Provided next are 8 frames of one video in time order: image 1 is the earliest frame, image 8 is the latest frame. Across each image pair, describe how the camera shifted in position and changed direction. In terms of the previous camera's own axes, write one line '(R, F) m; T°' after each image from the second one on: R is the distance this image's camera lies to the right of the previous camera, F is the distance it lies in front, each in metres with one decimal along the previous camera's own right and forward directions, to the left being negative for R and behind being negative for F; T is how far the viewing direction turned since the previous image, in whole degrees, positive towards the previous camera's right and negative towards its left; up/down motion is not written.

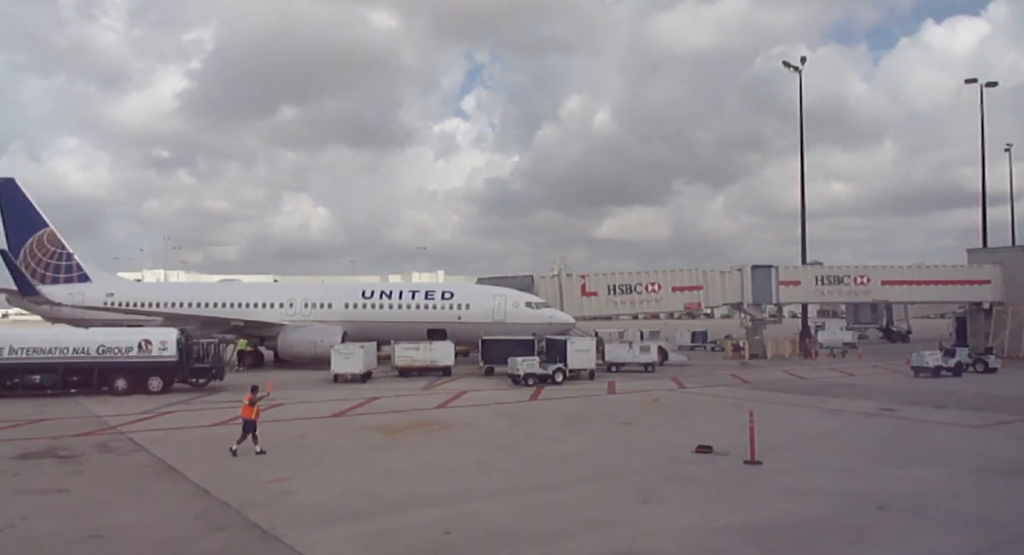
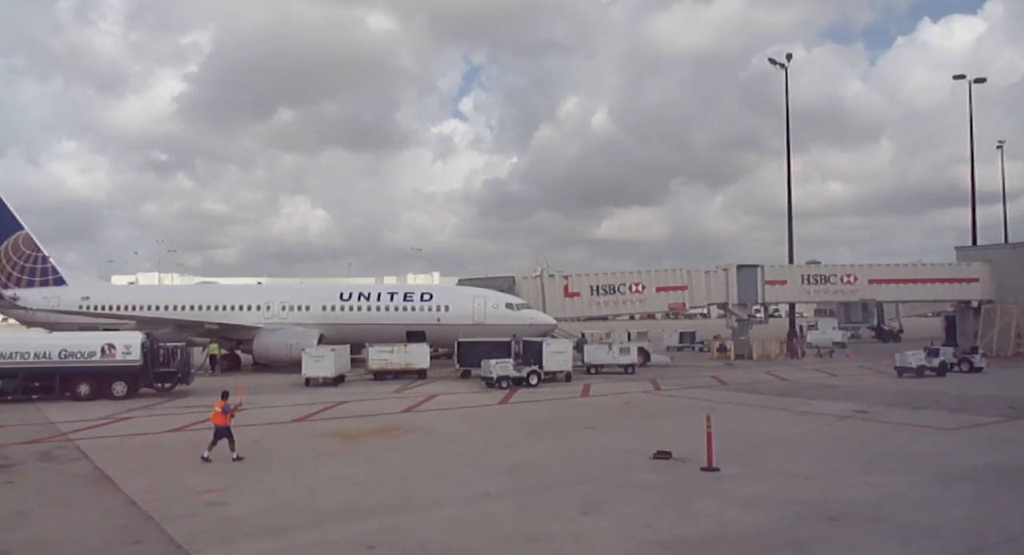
(+1.1, +0.6) m; 0°
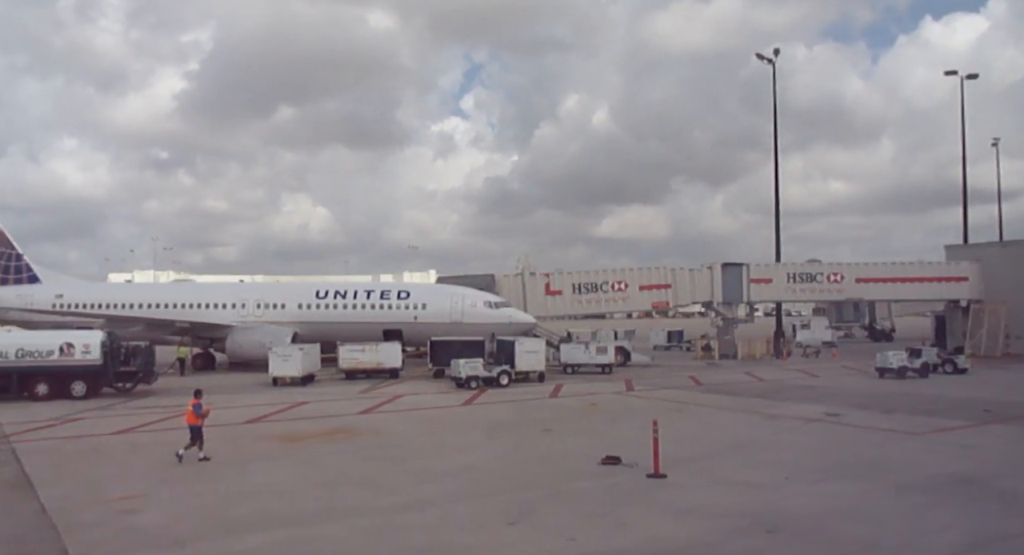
(+1.3, +0.7) m; 0°
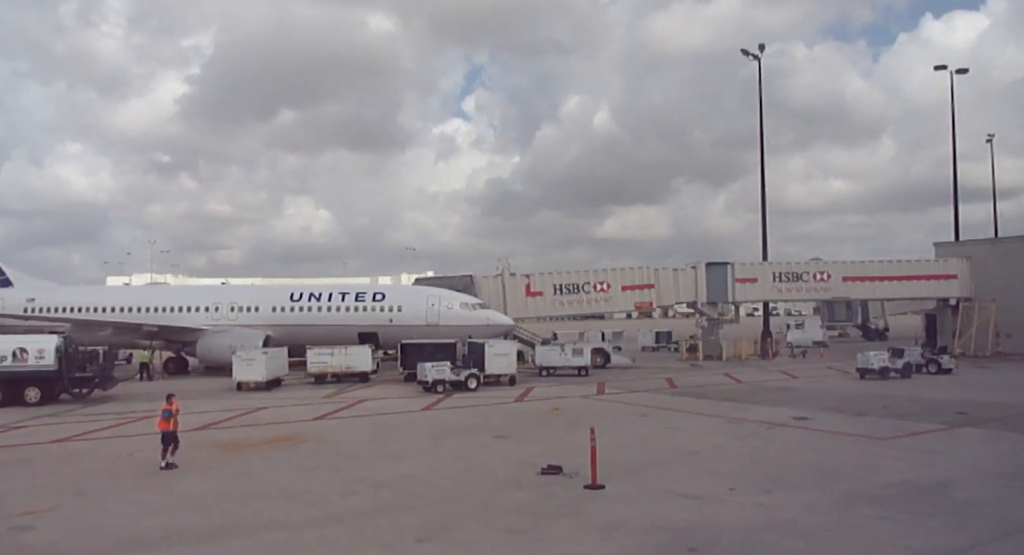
(+1.4, +0.8) m; 0°
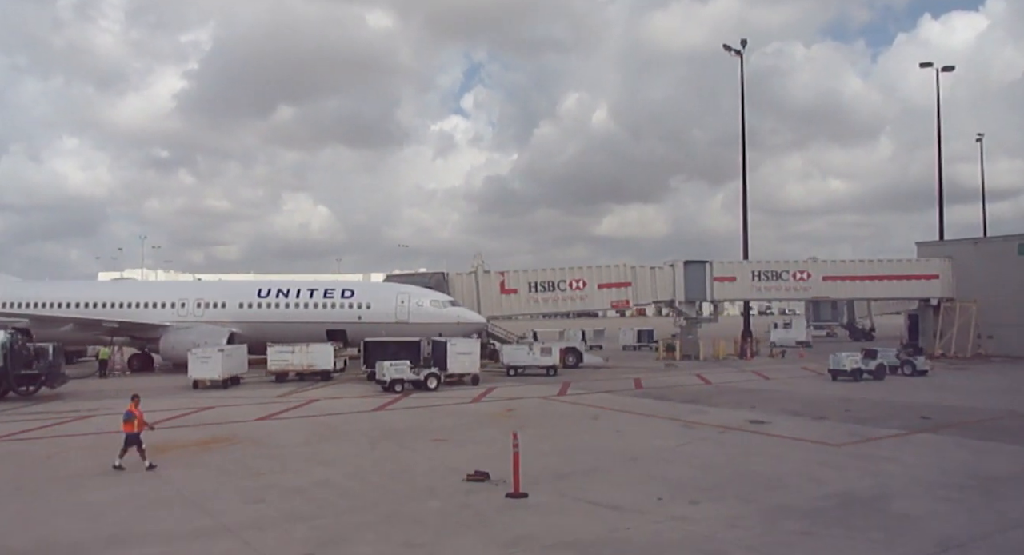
(+1.4, +0.7) m; 0°
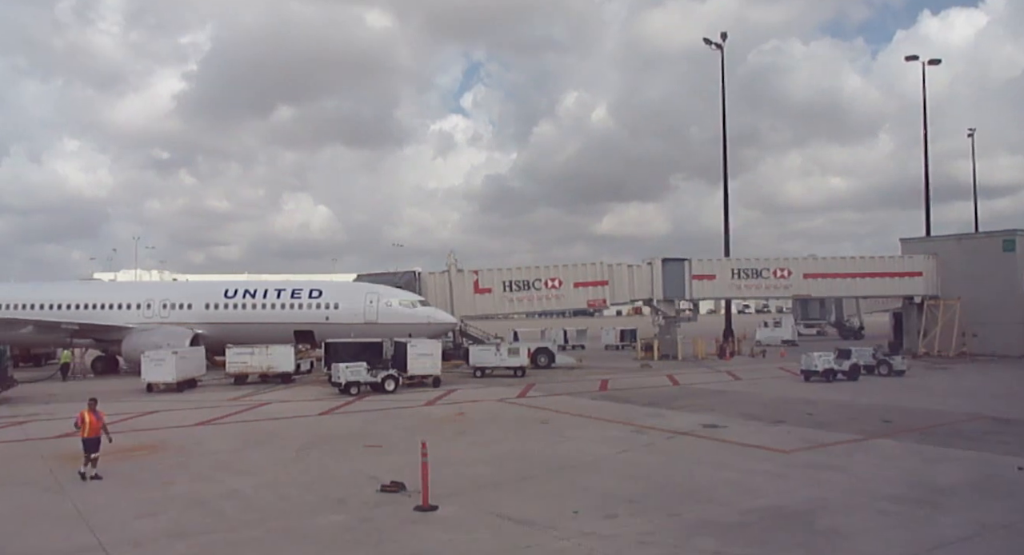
(+1.5, +0.8) m; 0°
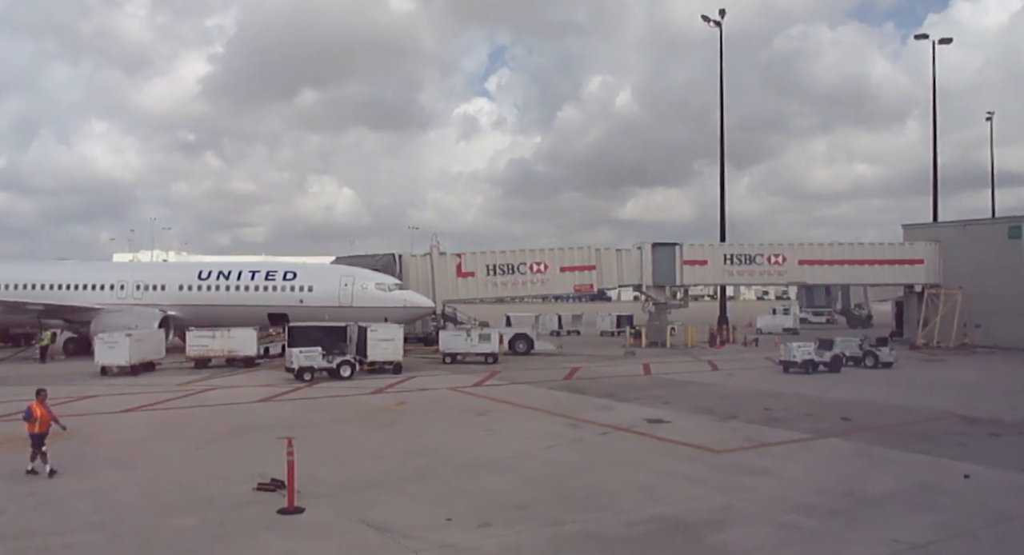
(+2.2, +1.2) m; -2°
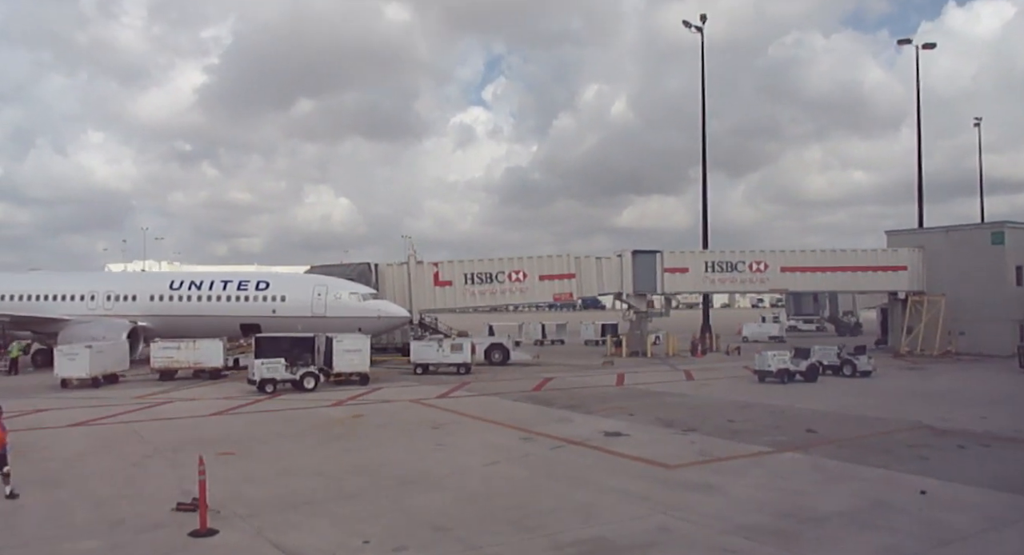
(+1.1, +0.5) m; 0°
